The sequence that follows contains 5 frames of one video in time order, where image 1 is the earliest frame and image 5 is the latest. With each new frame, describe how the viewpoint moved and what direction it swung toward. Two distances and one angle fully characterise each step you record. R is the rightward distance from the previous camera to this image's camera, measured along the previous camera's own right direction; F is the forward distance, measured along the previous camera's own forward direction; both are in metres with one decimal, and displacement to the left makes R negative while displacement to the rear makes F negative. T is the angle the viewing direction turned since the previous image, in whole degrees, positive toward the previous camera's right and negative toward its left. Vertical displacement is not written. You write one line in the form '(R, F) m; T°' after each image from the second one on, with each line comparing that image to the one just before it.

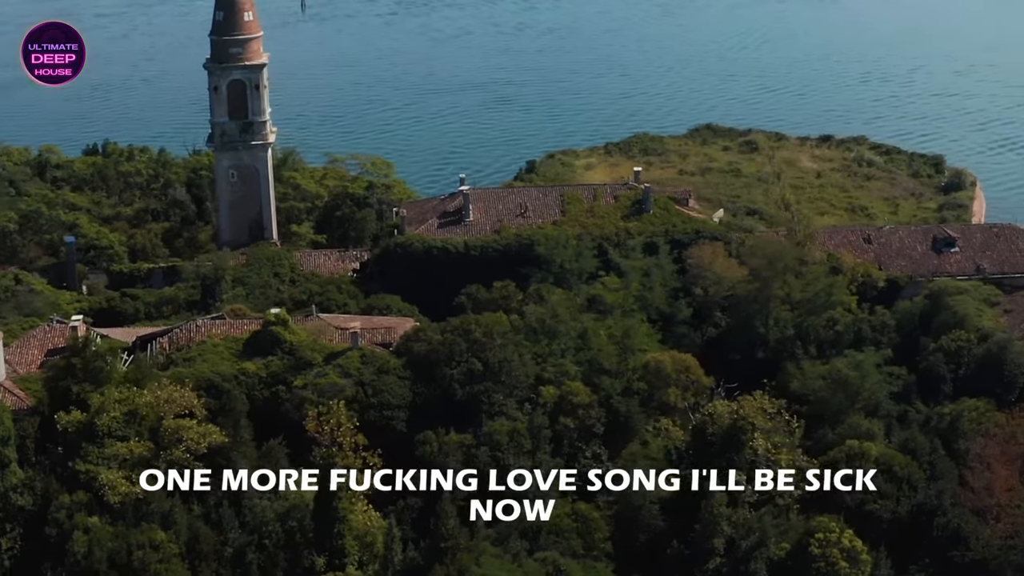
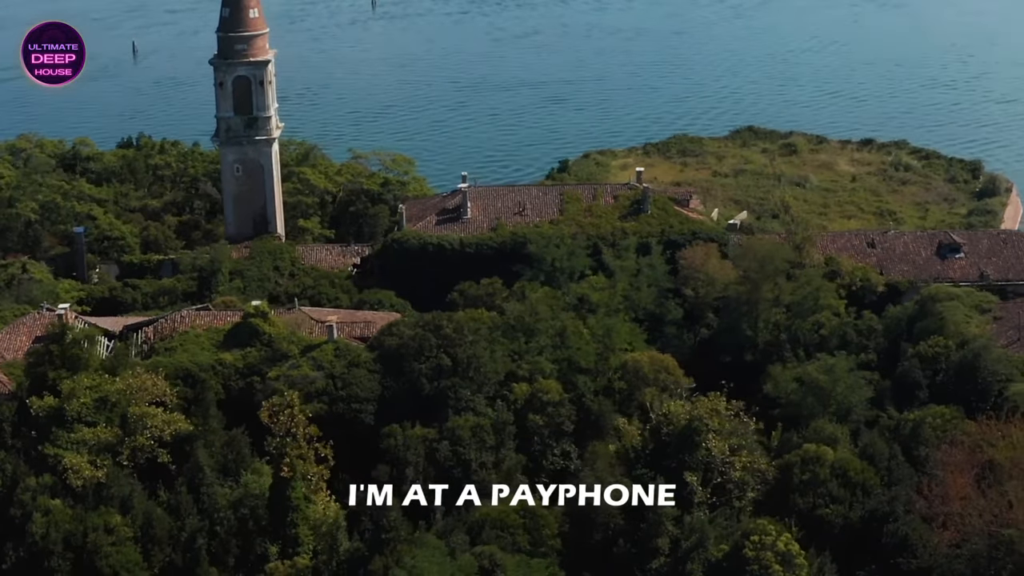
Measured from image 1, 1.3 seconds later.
(+2.4, -0.1) m; -4°
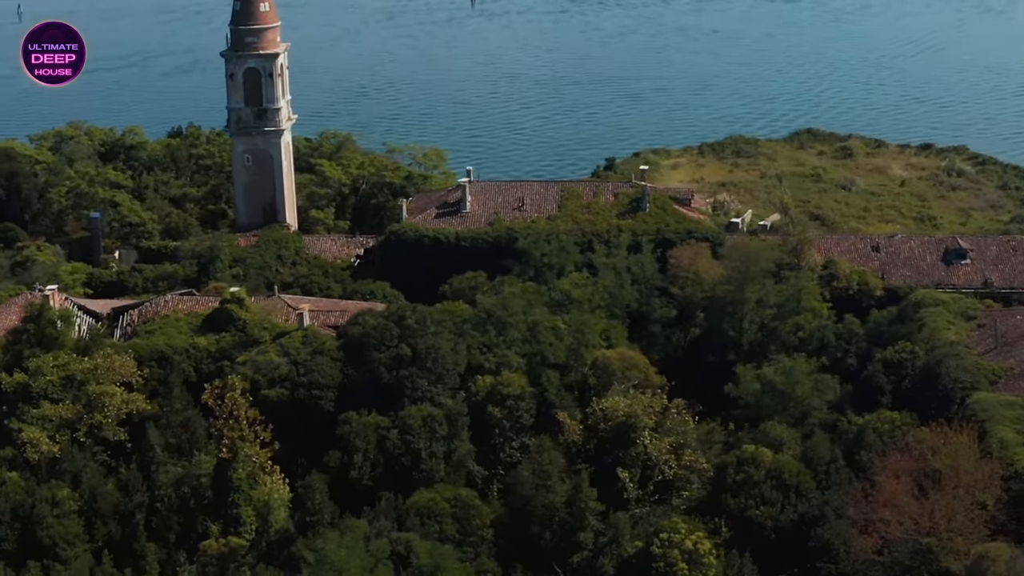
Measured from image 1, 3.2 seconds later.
(+3.3, -0.1) m; -5°
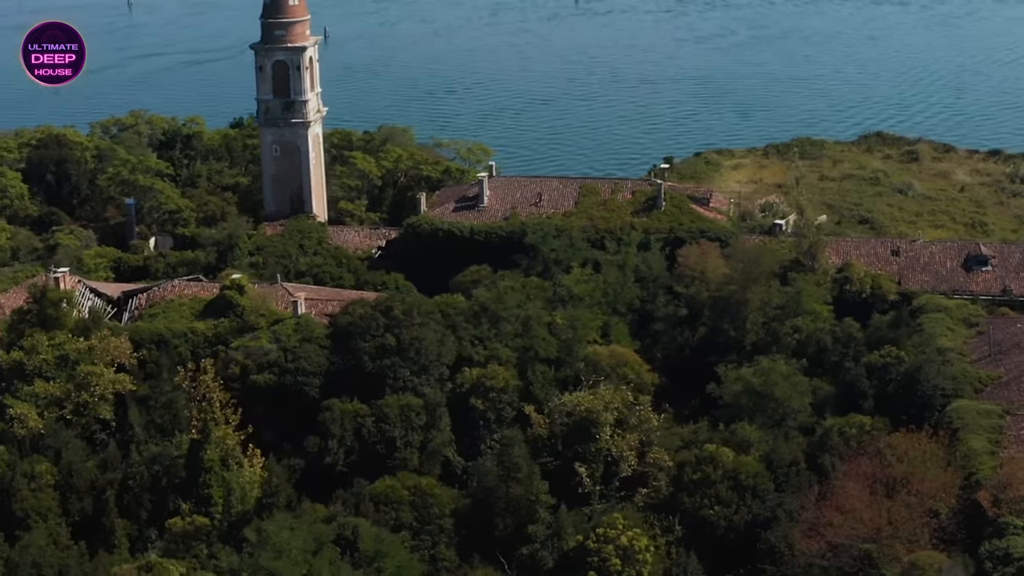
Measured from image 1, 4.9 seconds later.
(+2.8, -0.1) m; -5°
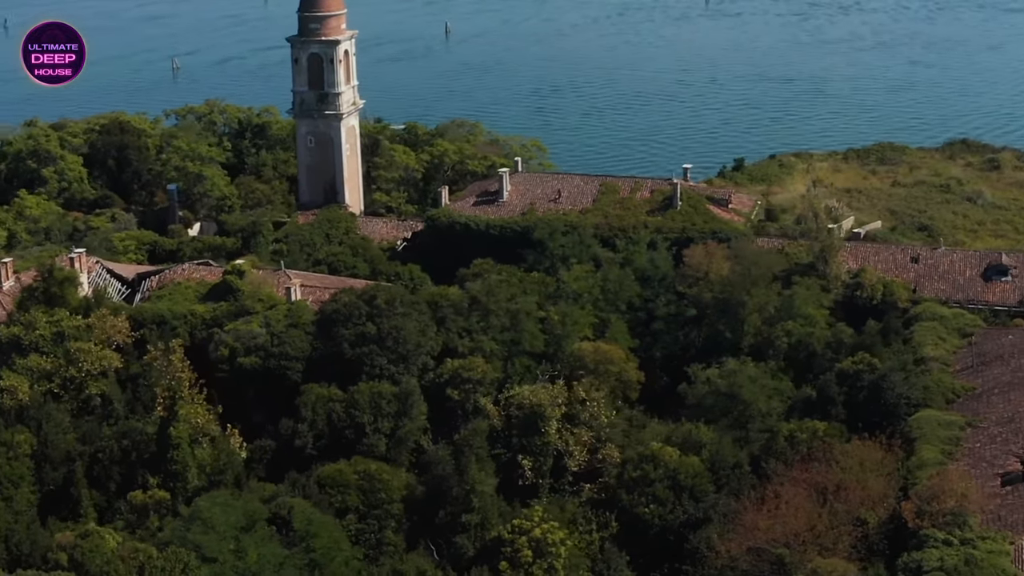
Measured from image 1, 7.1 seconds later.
(+3.7, -0.1) m; -6°
